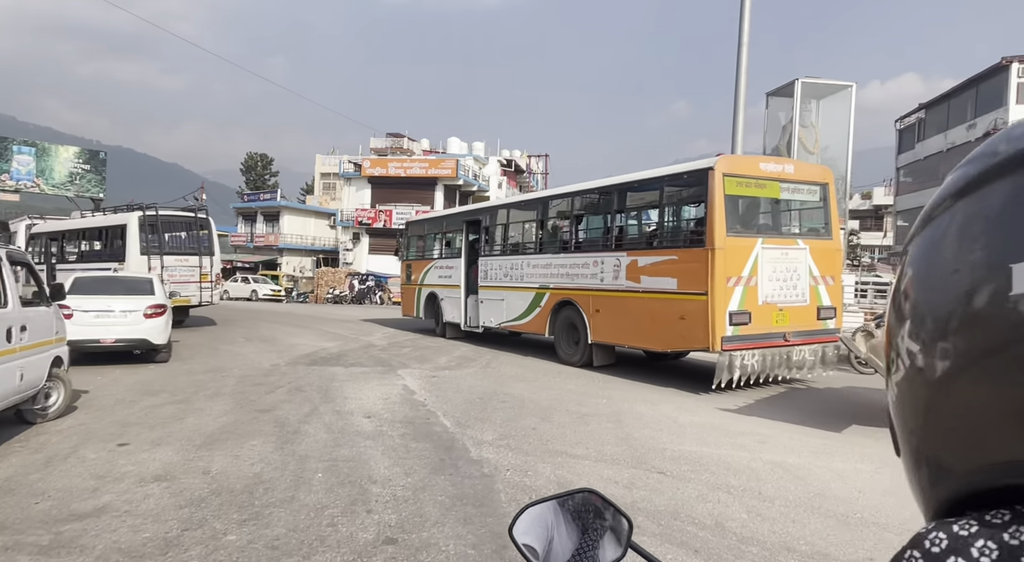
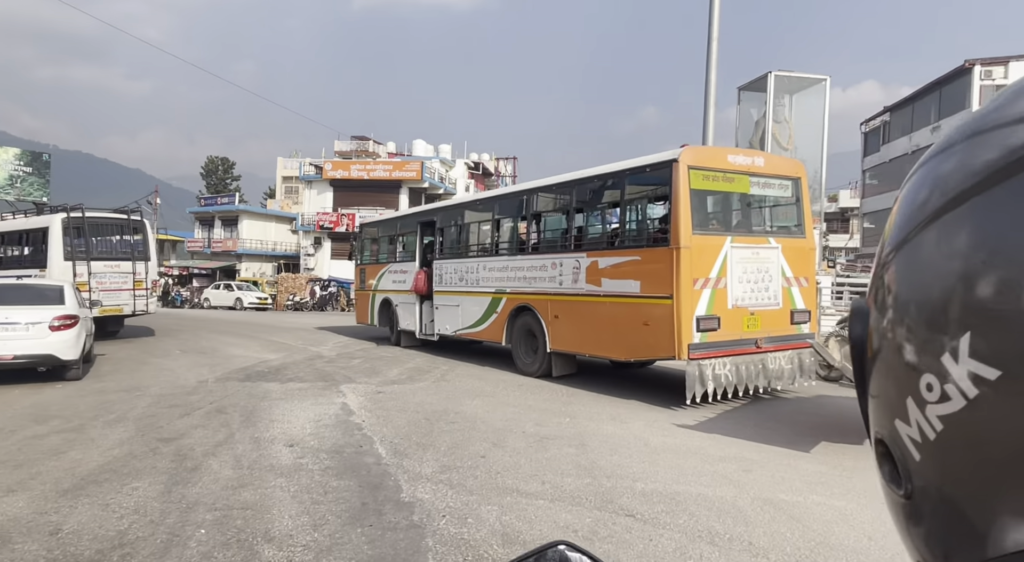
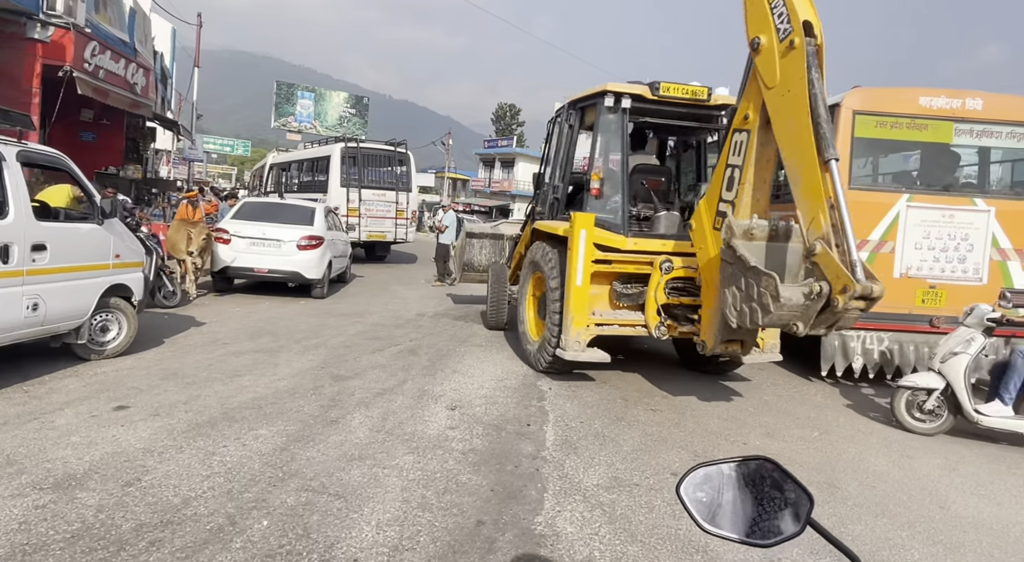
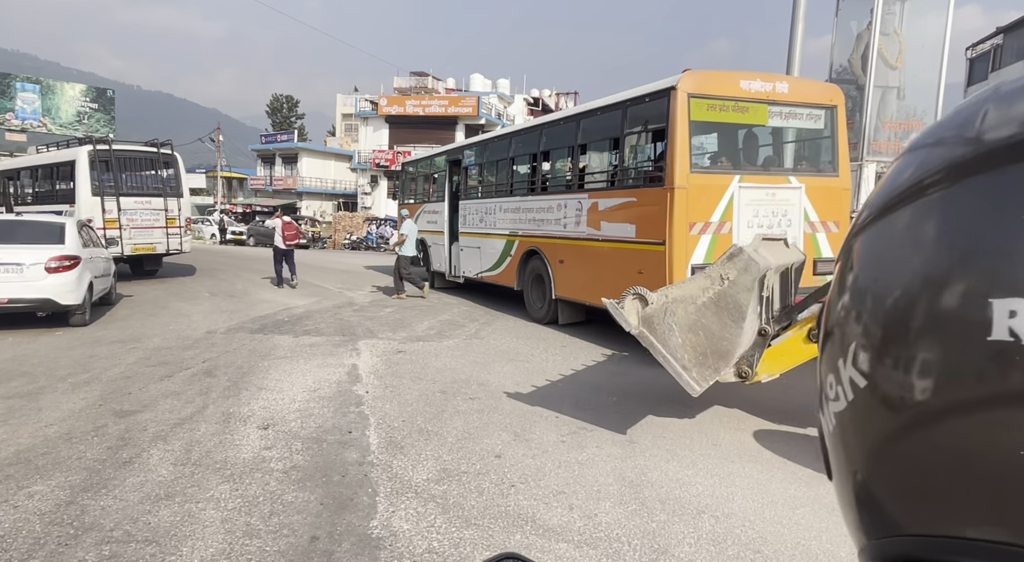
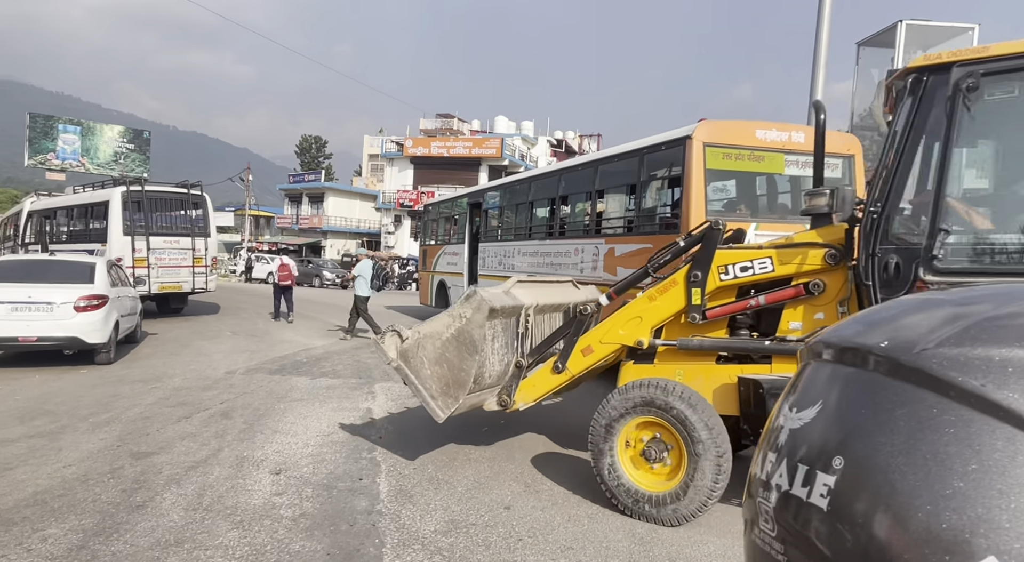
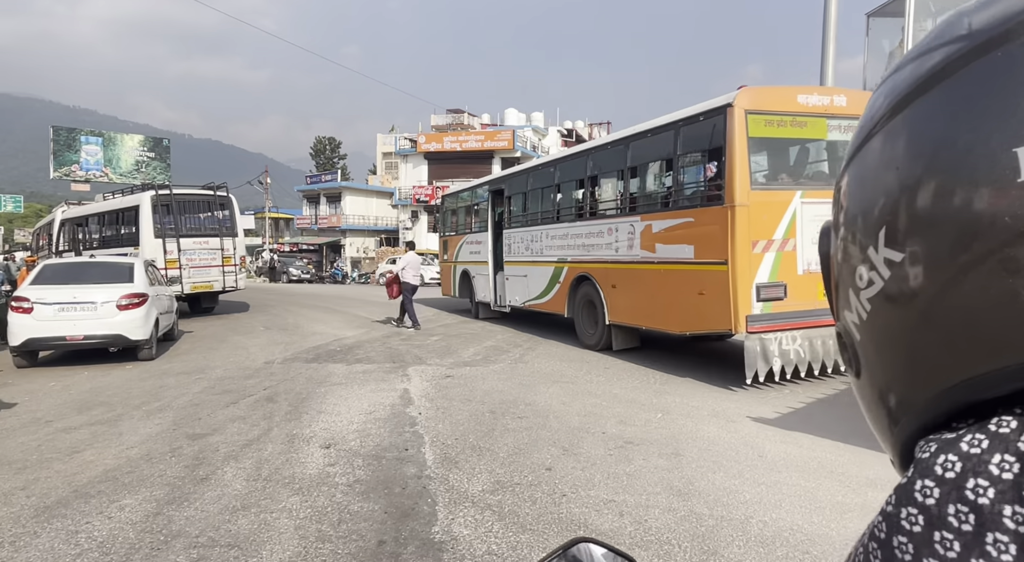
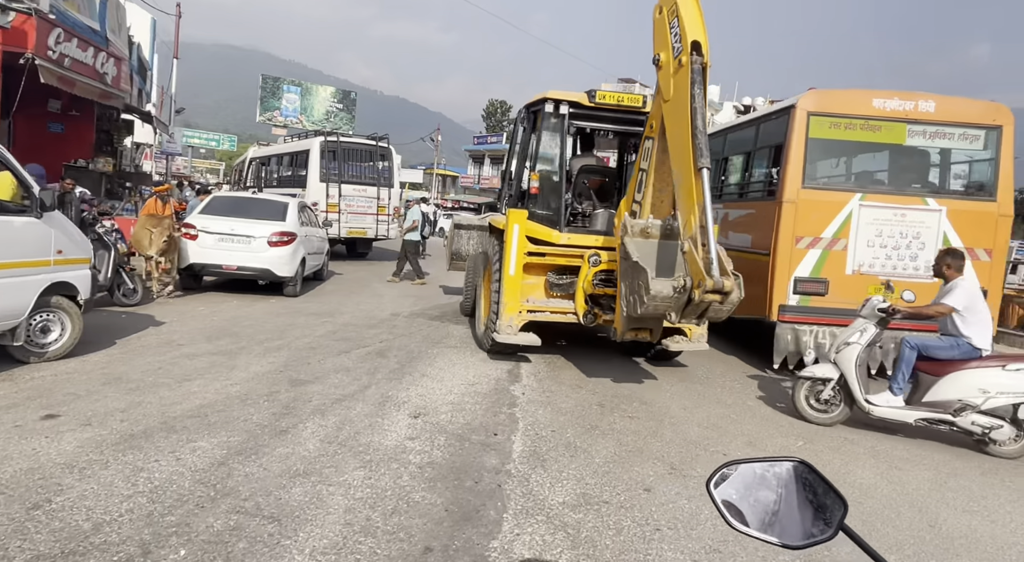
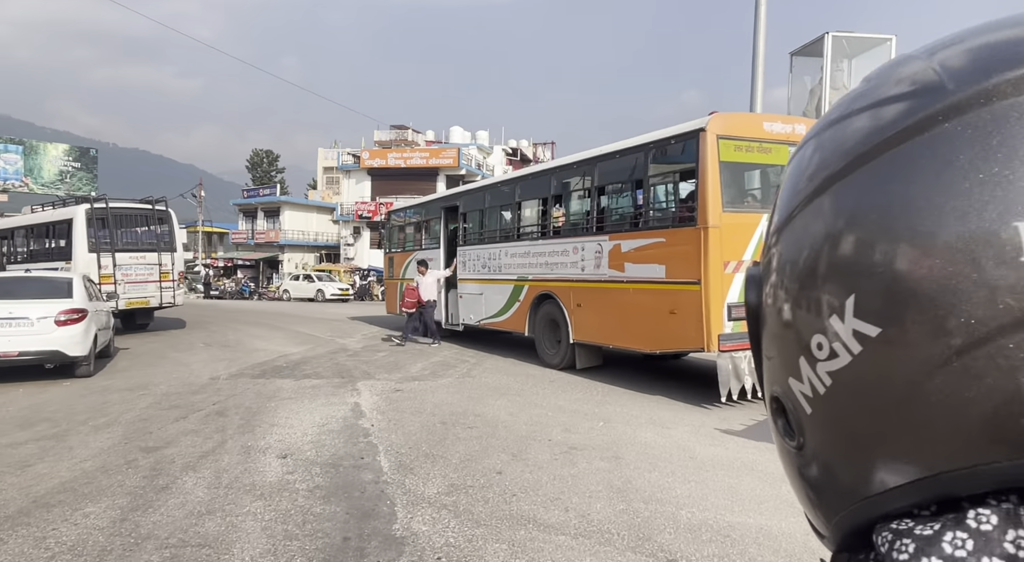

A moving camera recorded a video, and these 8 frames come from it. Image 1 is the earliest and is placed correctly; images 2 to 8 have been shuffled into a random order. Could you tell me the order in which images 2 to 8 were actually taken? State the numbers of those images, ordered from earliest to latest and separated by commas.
2, 8, 6, 4, 5, 3, 7
